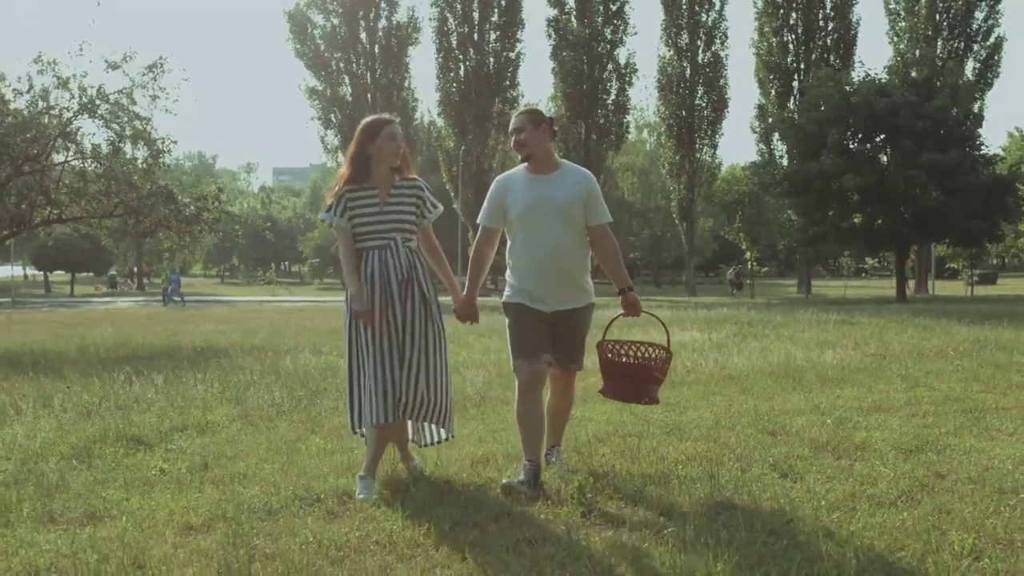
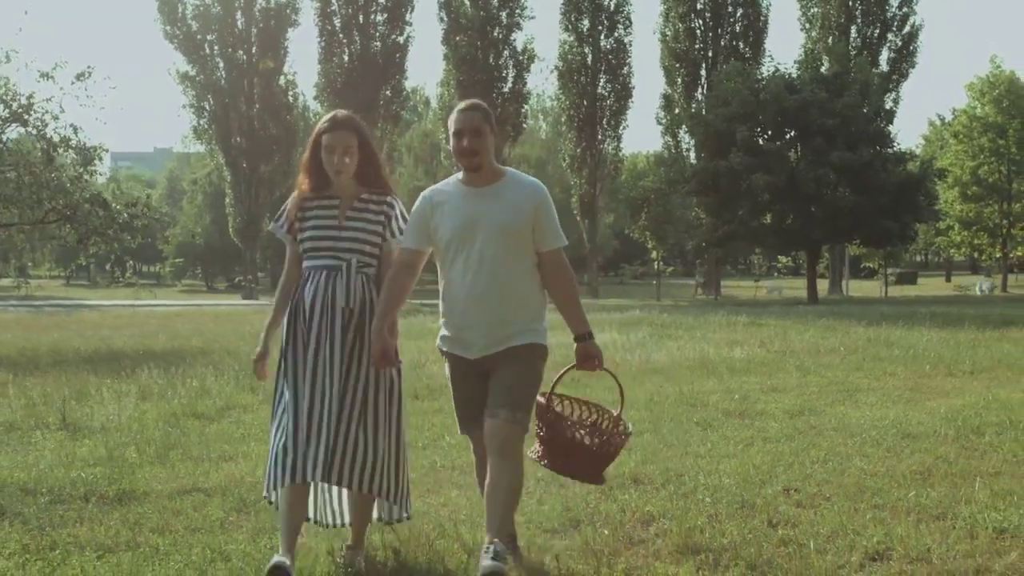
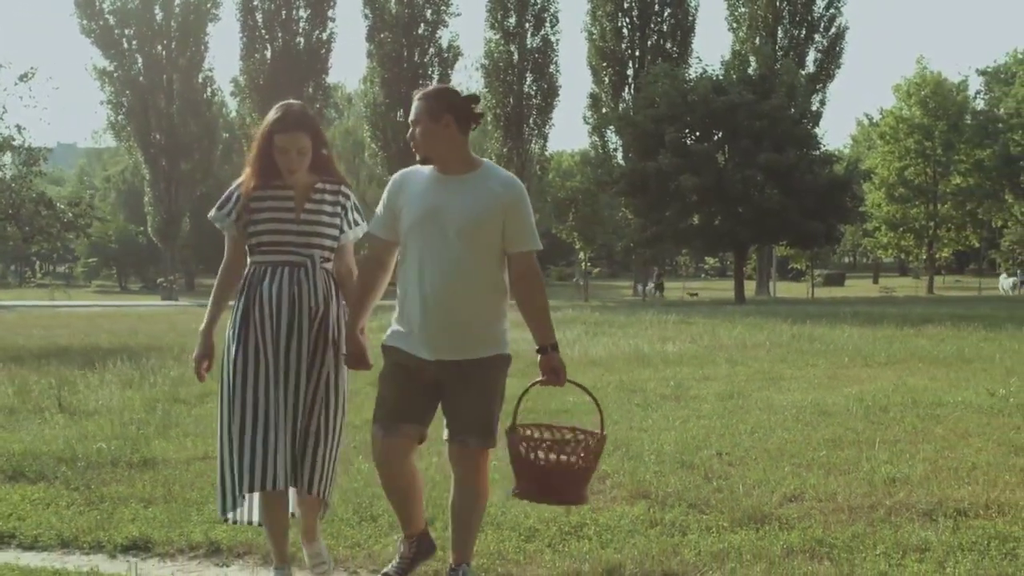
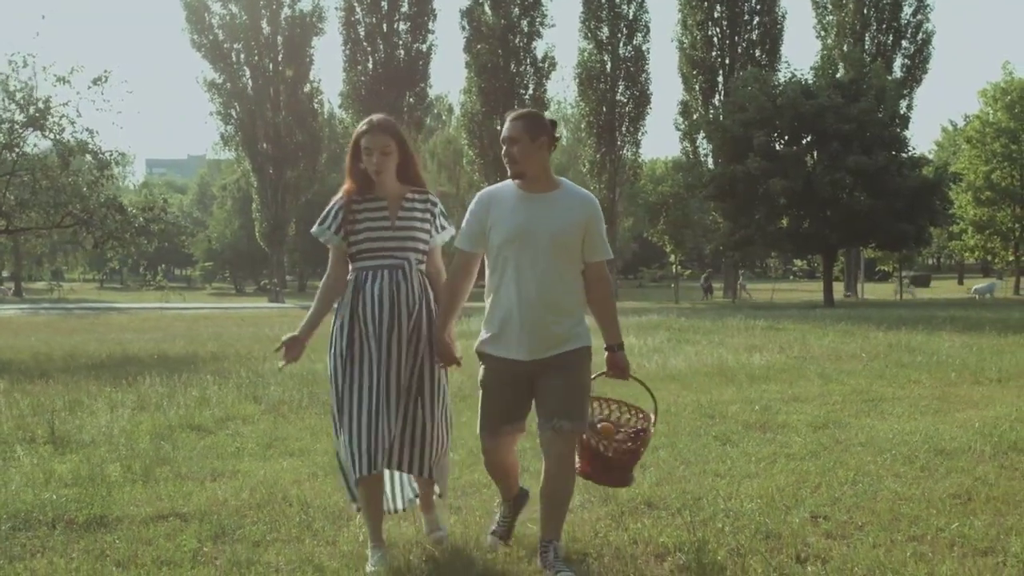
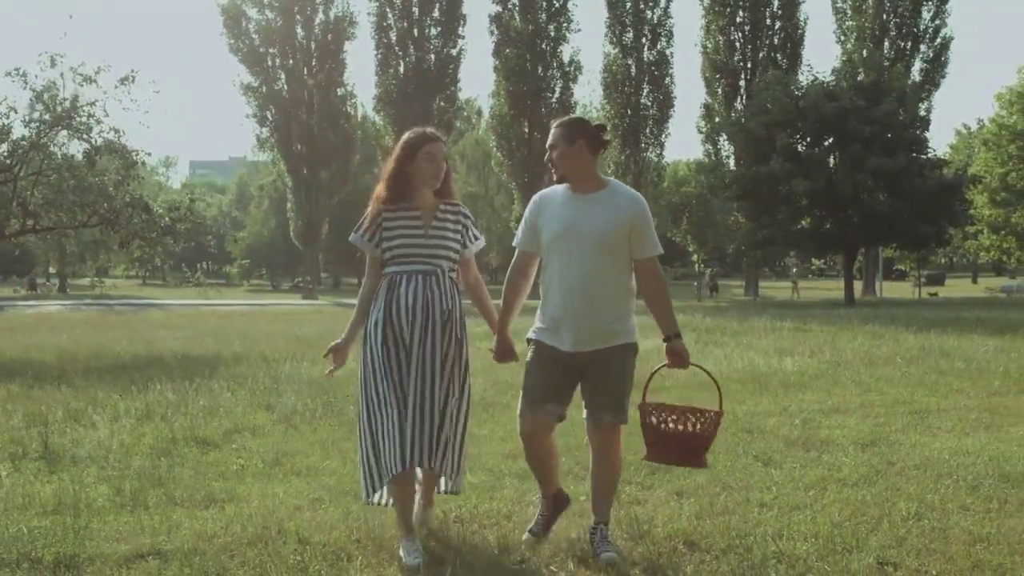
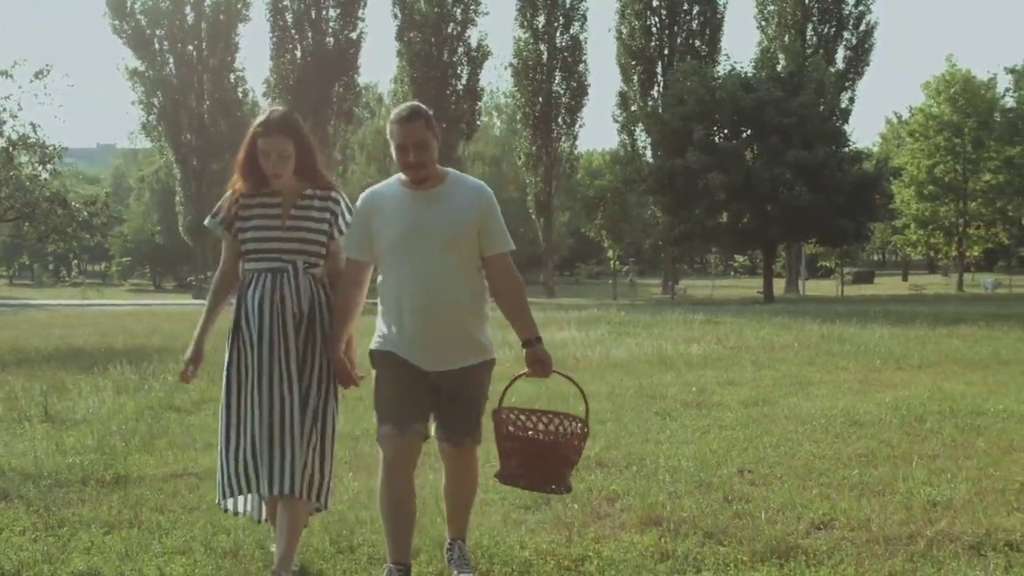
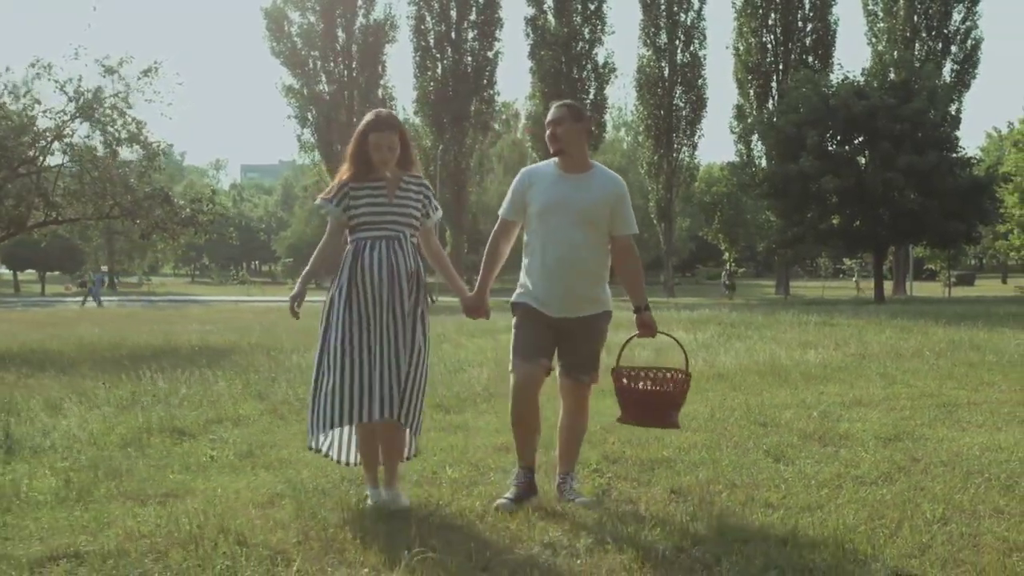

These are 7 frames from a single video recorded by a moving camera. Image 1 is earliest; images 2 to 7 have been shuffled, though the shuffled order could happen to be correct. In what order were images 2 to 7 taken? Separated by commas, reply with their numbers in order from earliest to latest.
7, 5, 4, 2, 6, 3
